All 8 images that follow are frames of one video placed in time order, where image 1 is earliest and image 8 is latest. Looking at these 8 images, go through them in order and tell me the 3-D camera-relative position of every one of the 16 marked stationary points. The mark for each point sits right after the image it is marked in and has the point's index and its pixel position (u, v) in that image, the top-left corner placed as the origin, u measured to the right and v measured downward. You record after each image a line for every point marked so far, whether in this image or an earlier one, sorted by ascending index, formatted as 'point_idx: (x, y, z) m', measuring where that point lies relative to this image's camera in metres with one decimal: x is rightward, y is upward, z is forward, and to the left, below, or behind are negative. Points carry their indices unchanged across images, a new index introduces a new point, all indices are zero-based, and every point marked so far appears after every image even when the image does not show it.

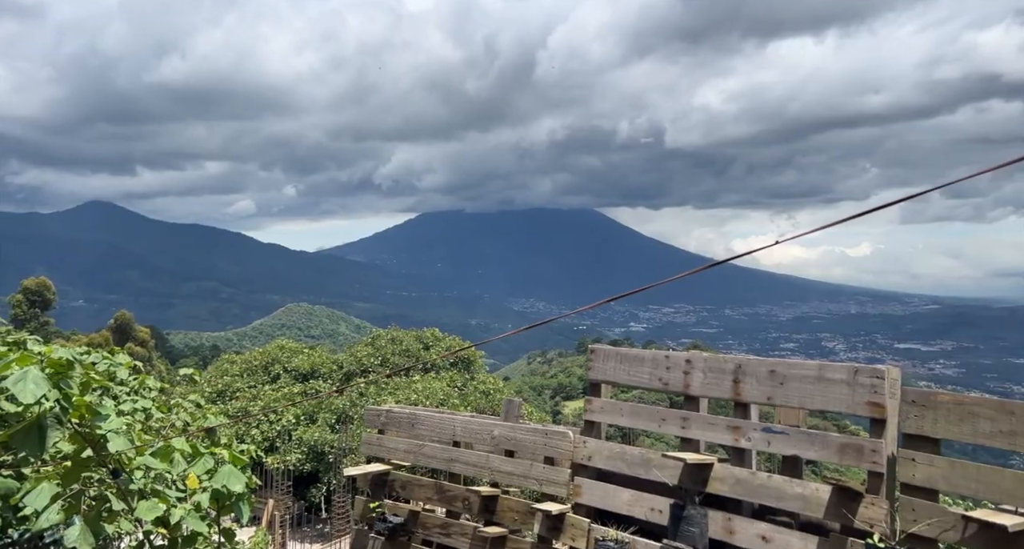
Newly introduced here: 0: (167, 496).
0: (-1.7, -1.1, +4.3) m
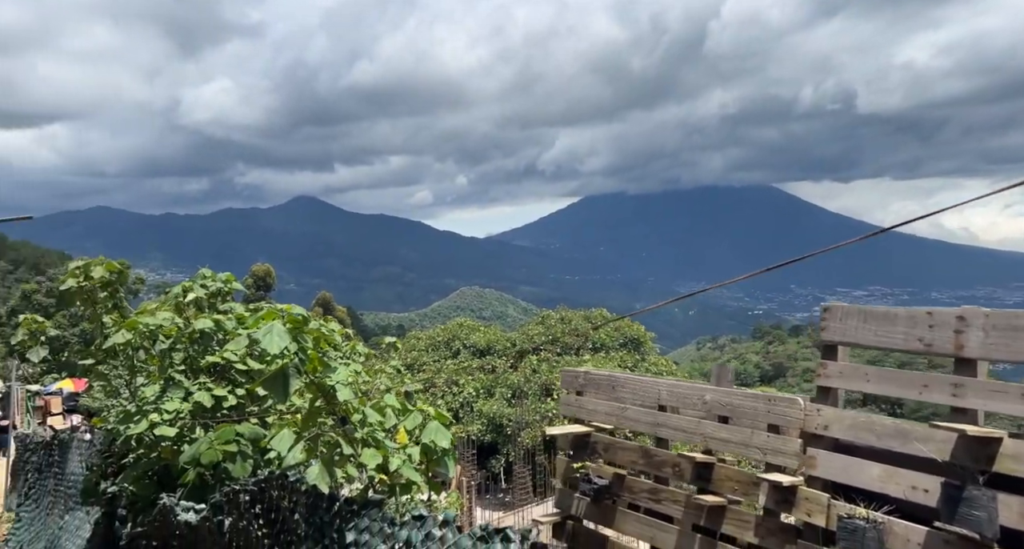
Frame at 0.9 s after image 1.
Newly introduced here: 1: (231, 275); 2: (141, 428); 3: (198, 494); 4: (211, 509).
0: (-0.7, -0.9, +4.5) m
1: (-2.6, -0.1, +7.4) m
2: (-2.9, -1.2, +6.7) m
3: (-2.4, -1.7, +6.6) m
4: (-2.1, -1.7, +6.1) m
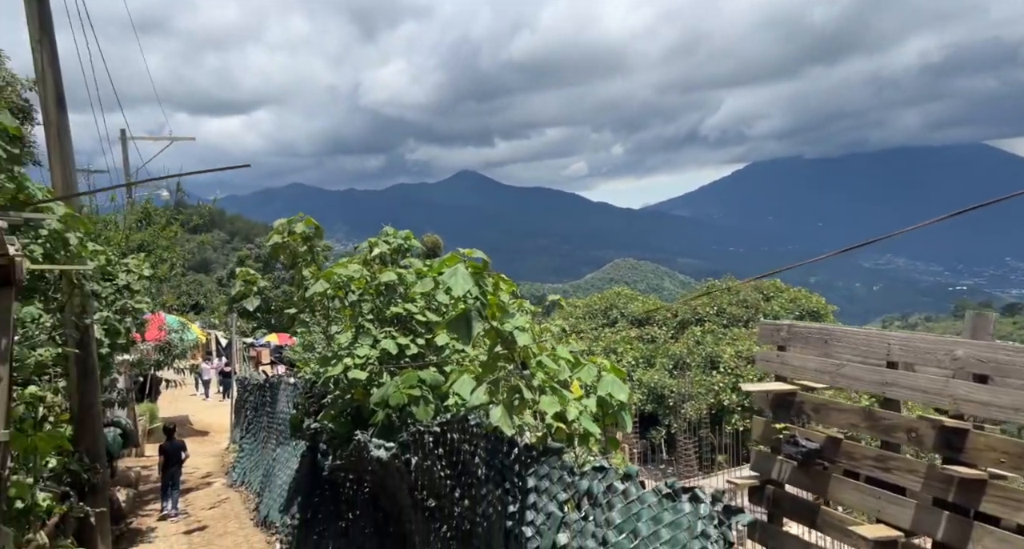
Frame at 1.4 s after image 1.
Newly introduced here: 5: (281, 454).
0: (+0.3, -0.6, +4.4) m
1: (-1.0, +0.3, +7.6) m
2: (-1.4, -0.8, +7.0) m
3: (-1.1, -1.3, +6.8) m
4: (-0.9, -1.3, +6.3) m
5: (-3.1, -2.4, +11.2) m
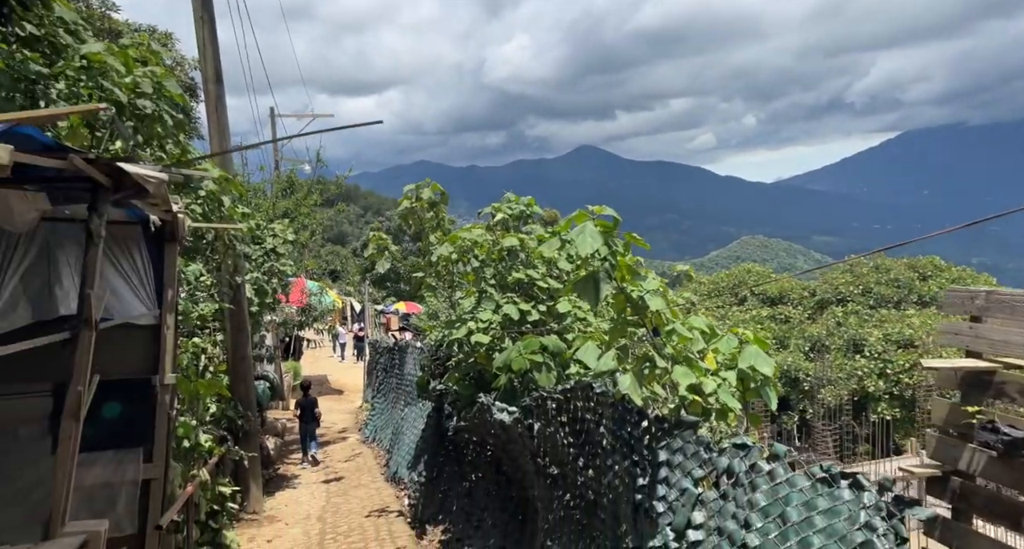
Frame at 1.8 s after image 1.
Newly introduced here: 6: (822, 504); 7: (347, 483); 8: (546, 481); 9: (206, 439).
0: (+0.9, -0.5, +4.1) m
1: (+0.1, +0.7, +7.5) m
2: (-0.4, -0.5, +6.9) m
3: (0.0, -1.0, +6.7) m
4: (+0.1, -1.0, +6.2) m
5: (-1.4, -1.9, +11.4) m
6: (+1.1, -0.8, +2.9) m
7: (-2.3, -3.0, +12.1) m
8: (+0.3, -1.5, +6.1) m
9: (-3.3, -1.8, +9.2) m
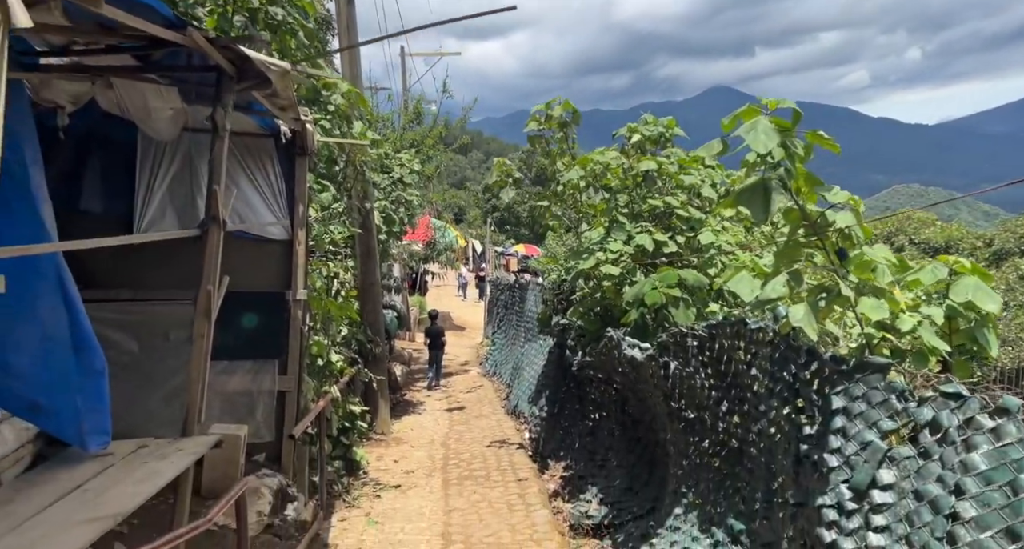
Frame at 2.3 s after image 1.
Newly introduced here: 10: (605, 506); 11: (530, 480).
0: (+1.6, -0.1, +3.5) m
1: (+1.3, +1.3, +6.9) m
2: (+0.7, +0.1, +6.5) m
3: (+1.0, -0.5, +6.3) m
4: (+1.0, -0.5, +5.7) m
5: (+0.3, -1.0, +11.1) m
6: (+1.5, -0.5, +2.3) m
7: (-0.6, -2.0, +12.0) m
8: (+1.1, -1.0, +5.6) m
9: (-1.9, -0.9, +9.2) m
10: (+0.7, -1.8, +6.7) m
11: (+0.2, -2.0, +8.3) m
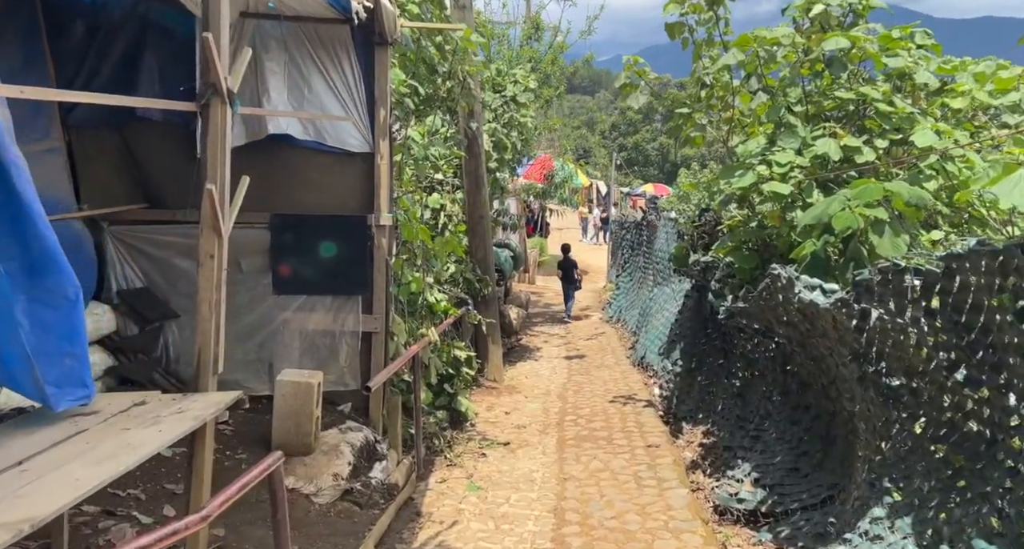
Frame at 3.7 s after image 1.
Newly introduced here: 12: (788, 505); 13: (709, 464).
0: (+1.9, +0.2, +1.9) m
1: (+2.2, +1.7, +5.2) m
2: (+1.5, +0.6, +5.0) m
3: (+1.7, 0.0, +4.8) m
4: (+1.7, -0.1, +4.2) m
5: (+1.7, -0.2, +9.7) m
6: (+1.7, -0.3, +0.7) m
7: (+1.0, -1.1, +10.7) m
8: (+1.8, -0.6, +4.1) m
9: (-0.7, -0.2, +8.1) m
10: (+1.6, -1.3, +5.3) m
11: (+1.2, -1.4, +7.0) m
12: (+1.6, -1.4, +5.0) m
13: (+1.5, -1.4, +6.2) m
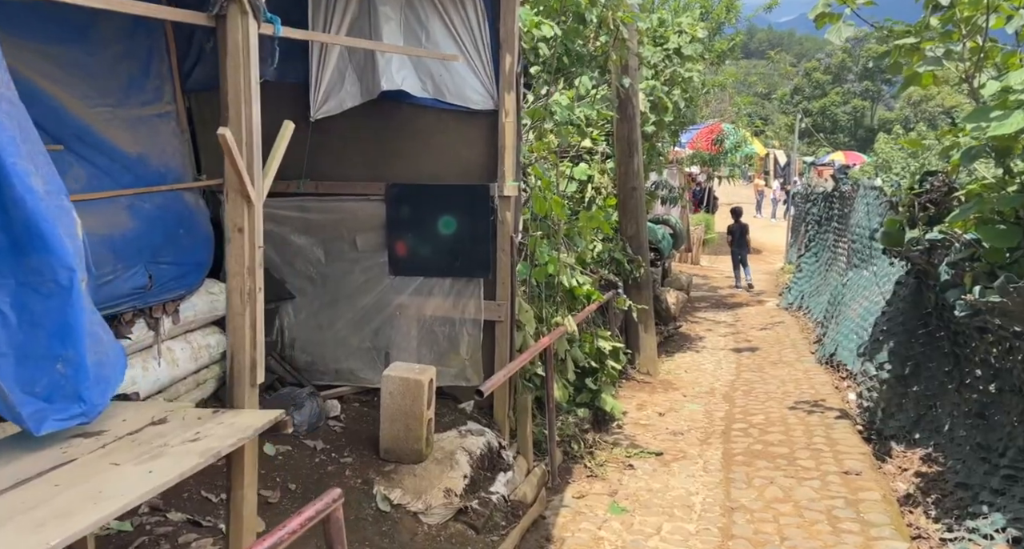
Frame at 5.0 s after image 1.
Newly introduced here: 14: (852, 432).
0: (+2.1, +0.1, +0.4) m
1: (+2.9, +1.8, +3.5) m
2: (+2.2, +0.6, +3.5) m
3: (+2.4, +0.1, +3.2) m
4: (+2.2, 0.0, +2.6) m
5: (+3.3, 0.0, +8.1) m
6: (+1.6, -0.4, -0.7) m
7: (+2.7, -0.9, +9.2) m
8: (+2.4, -0.5, +2.6) m
9: (+0.6, 0.0, +7.0) m
10: (+2.3, -1.3, +3.8) m
11: (+2.3, -1.3, +5.5) m
12: (+2.3, -1.3, +3.5) m
13: (+2.4, -1.3, +4.8) m
14: (+2.6, -1.2, +6.4) m
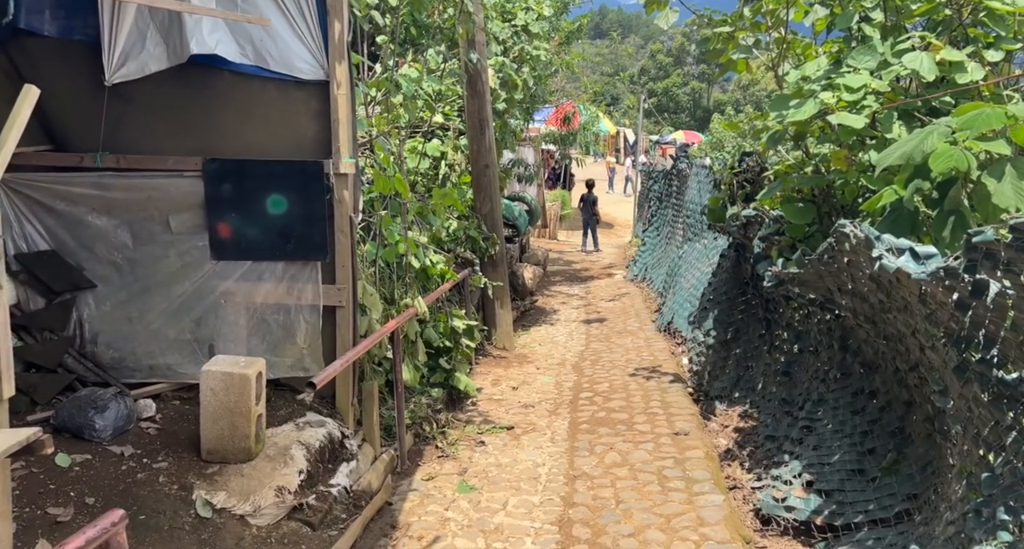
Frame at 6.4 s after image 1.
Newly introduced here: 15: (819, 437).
0: (+1.8, +0.2, +0.7) m
1: (+2.1, +1.9, +3.9) m
2: (+1.4, +0.8, +3.8) m
3: (+1.7, +0.2, +3.6) m
4: (+1.6, 0.0, +3.0) m
5: (+1.8, +0.3, +8.5) m
6: (+1.5, -0.4, -0.4) m
7: (+1.1, -0.6, +9.6) m
8: (+1.7, -0.4, +3.0) m
9: (-0.6, +0.1, +7.0) m
10: (+1.5, -1.1, +4.2) m
11: (+1.3, -1.1, +5.9) m
12: (+1.6, -1.2, +3.9) m
13: (+1.5, -1.1, +5.2) m
14: (+1.4, -1.0, +6.8) m
15: (+1.6, -0.9, +4.5) m
